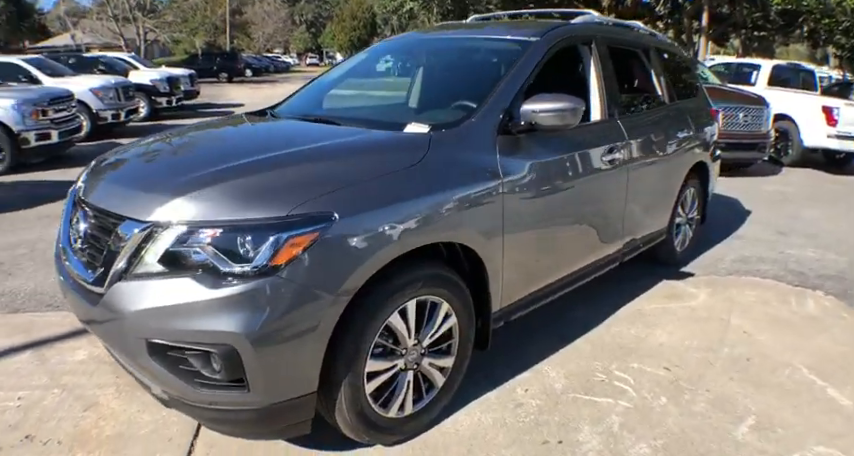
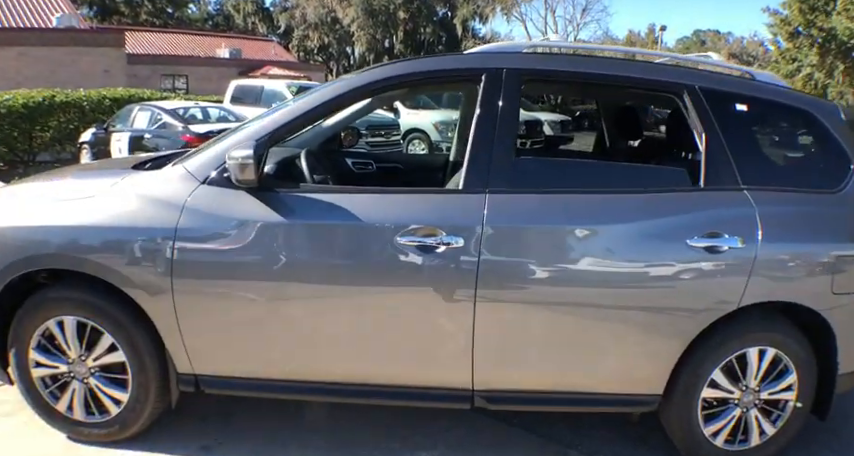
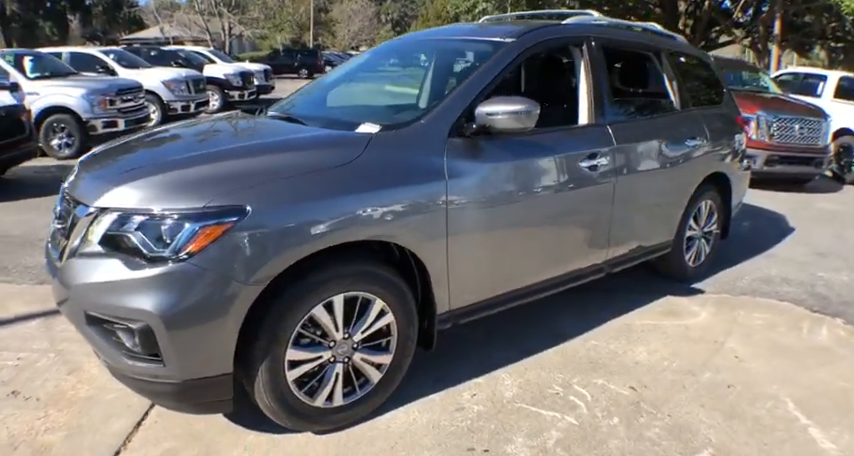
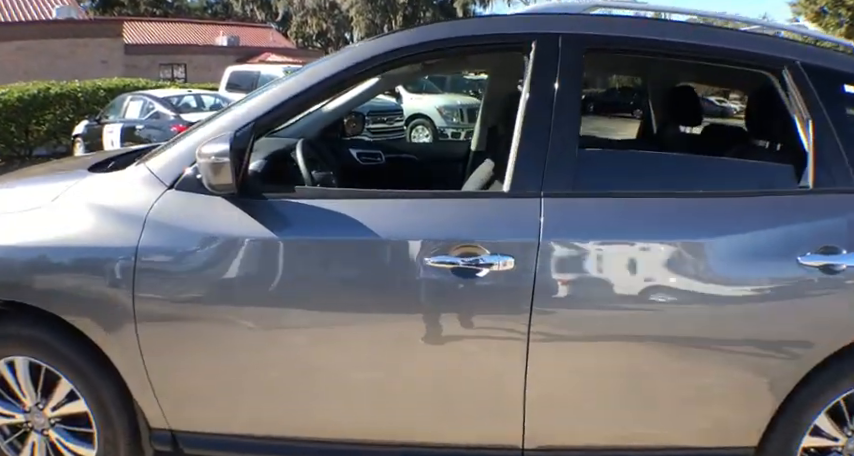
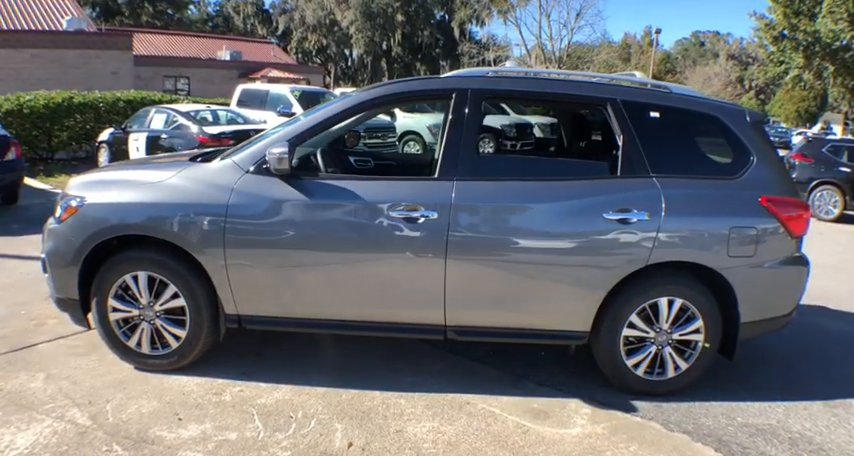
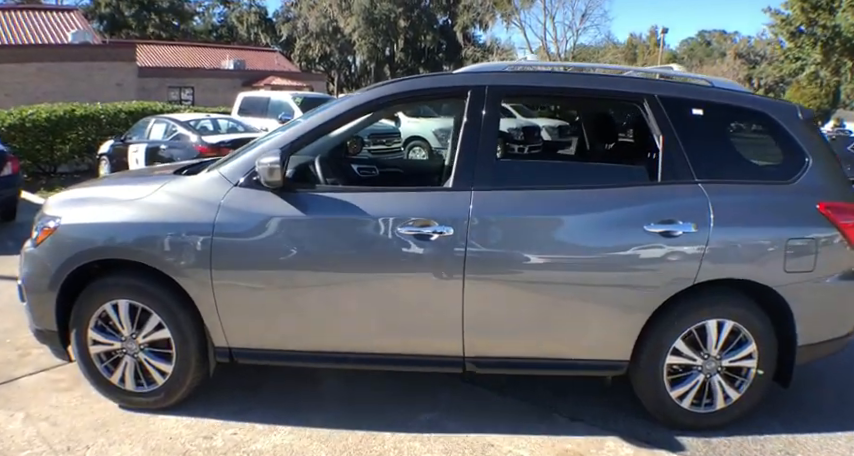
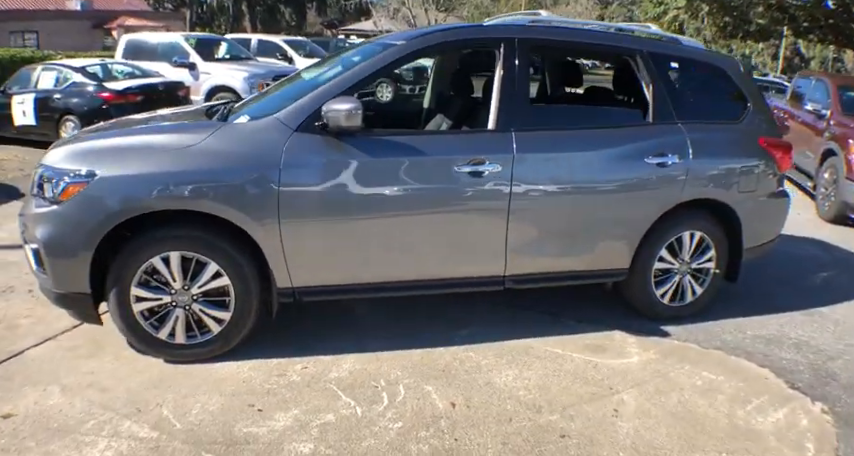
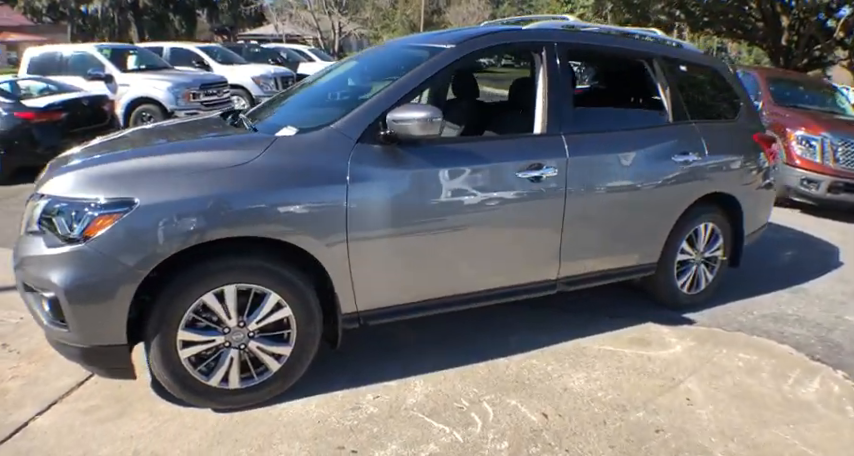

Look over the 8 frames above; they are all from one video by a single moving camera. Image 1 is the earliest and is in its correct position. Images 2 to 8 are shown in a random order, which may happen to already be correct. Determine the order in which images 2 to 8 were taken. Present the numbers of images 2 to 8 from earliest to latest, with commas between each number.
3, 8, 7, 5, 6, 2, 4
